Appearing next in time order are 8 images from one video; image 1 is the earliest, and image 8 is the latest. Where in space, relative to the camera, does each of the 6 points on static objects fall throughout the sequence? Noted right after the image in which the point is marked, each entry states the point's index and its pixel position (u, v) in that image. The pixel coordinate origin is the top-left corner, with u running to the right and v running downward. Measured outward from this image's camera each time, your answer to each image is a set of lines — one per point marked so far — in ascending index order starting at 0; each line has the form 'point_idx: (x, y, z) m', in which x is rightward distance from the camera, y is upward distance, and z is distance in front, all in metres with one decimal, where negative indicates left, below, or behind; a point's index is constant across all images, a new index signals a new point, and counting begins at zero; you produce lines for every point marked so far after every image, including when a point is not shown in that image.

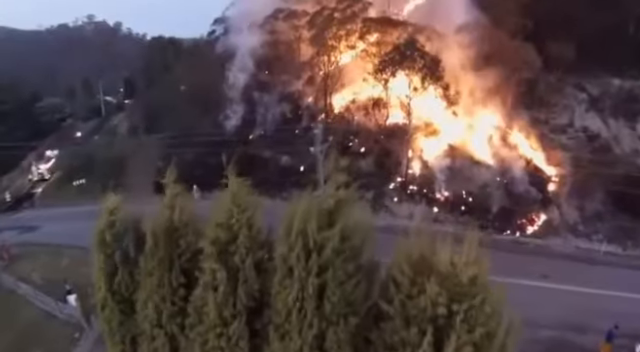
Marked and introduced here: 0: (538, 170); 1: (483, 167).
0: (+7.2, +0.2, +15.8) m
1: (+5.5, +0.3, +16.0) m
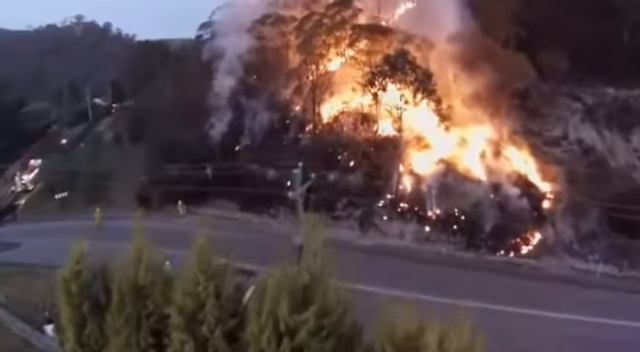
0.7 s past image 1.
0: (+6.9, -0.3, +15.4) m
1: (+5.1, -0.2, +15.6) m
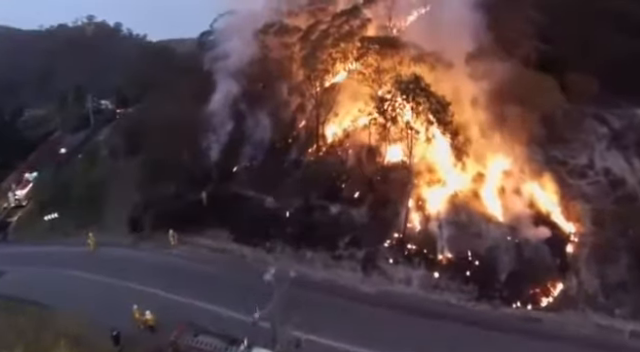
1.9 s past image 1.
0: (+6.8, -1.5, +13.9) m
1: (+5.1, -1.3, +14.1) m
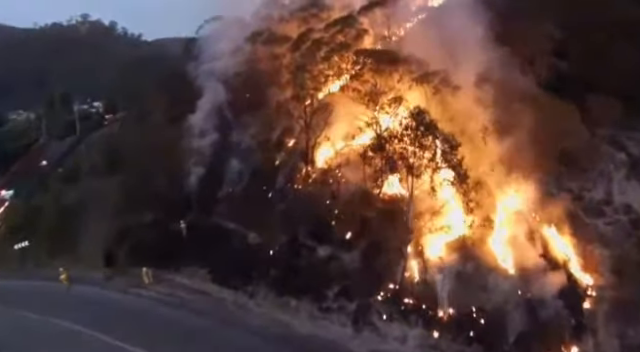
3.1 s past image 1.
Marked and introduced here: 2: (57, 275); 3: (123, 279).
0: (+6.4, -2.6, +12.3) m
1: (+4.7, -2.5, +12.5) m
2: (-9.9, -3.7, +17.7) m
3: (-6.7, -3.6, +16.2) m
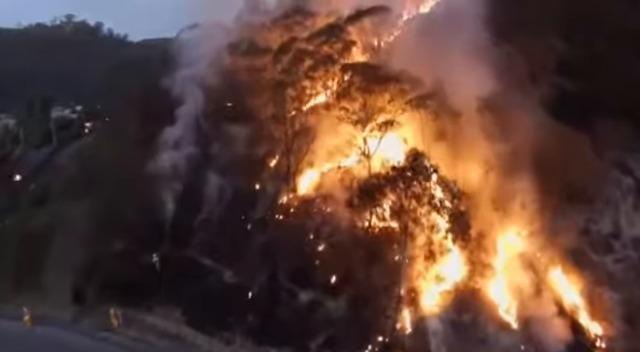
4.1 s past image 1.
0: (+6.0, -3.6, +11.1) m
1: (+4.3, -3.4, +11.3) m
2: (-10.4, -4.7, +16.3) m
3: (-7.2, -4.5, +14.9) m
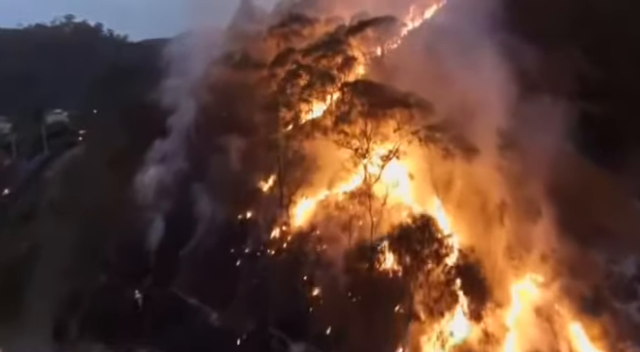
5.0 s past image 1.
0: (+5.8, -4.6, +9.9) m
1: (+4.1, -4.4, +10.1) m
2: (-10.5, -5.6, +15.3) m
3: (-7.4, -5.5, +13.8) m
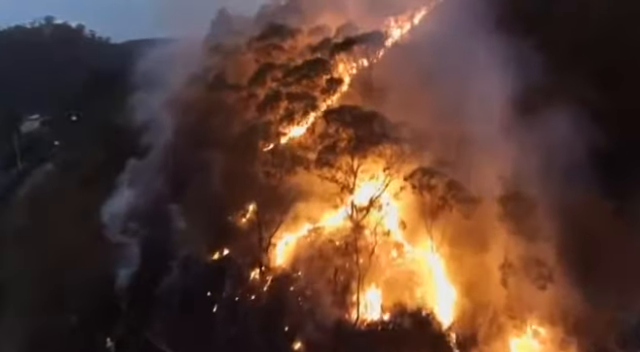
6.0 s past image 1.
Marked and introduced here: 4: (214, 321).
0: (+5.5, -5.6, +9.0) m
1: (+3.7, -5.4, +9.2) m
2: (-10.9, -6.8, +14.1) m
3: (-7.8, -6.6, +12.7) m
4: (-2.9, -3.9, +13.2) m
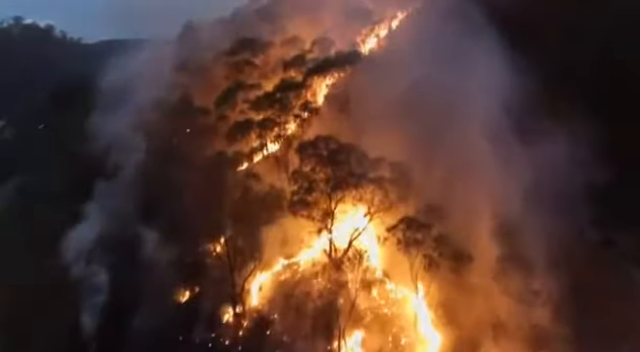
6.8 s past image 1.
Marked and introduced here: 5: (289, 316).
0: (+5.1, -6.5, +8.5) m
1: (+3.3, -6.4, +8.6) m
2: (-11.4, -8.0, +13.0) m
3: (-8.2, -7.7, +11.7) m
4: (-3.5, -4.9, +12.4) m
5: (-0.7, -3.5, +11.8) m
